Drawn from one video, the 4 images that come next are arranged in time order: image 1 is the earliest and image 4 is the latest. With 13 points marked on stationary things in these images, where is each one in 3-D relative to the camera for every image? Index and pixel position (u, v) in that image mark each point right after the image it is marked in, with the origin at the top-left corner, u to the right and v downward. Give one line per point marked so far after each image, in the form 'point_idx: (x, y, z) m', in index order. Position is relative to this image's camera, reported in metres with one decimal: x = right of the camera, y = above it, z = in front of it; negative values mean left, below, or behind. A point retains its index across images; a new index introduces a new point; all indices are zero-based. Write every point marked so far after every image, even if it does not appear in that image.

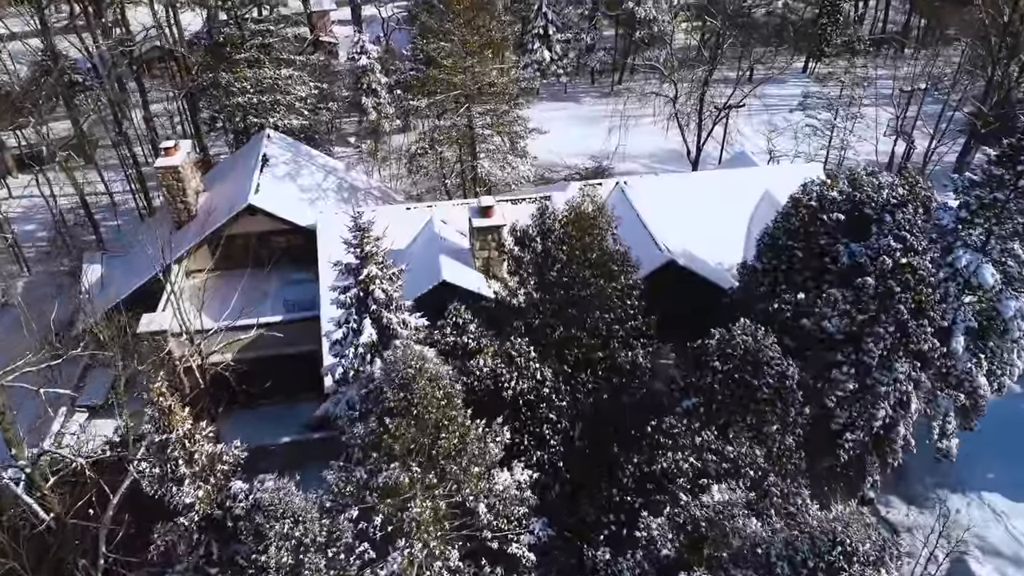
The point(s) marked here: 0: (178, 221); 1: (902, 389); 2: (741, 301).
0: (-8.9, +1.8, +19.7) m
1: (+7.3, -1.9, +13.8) m
2: (+4.8, -0.3, +15.6) m
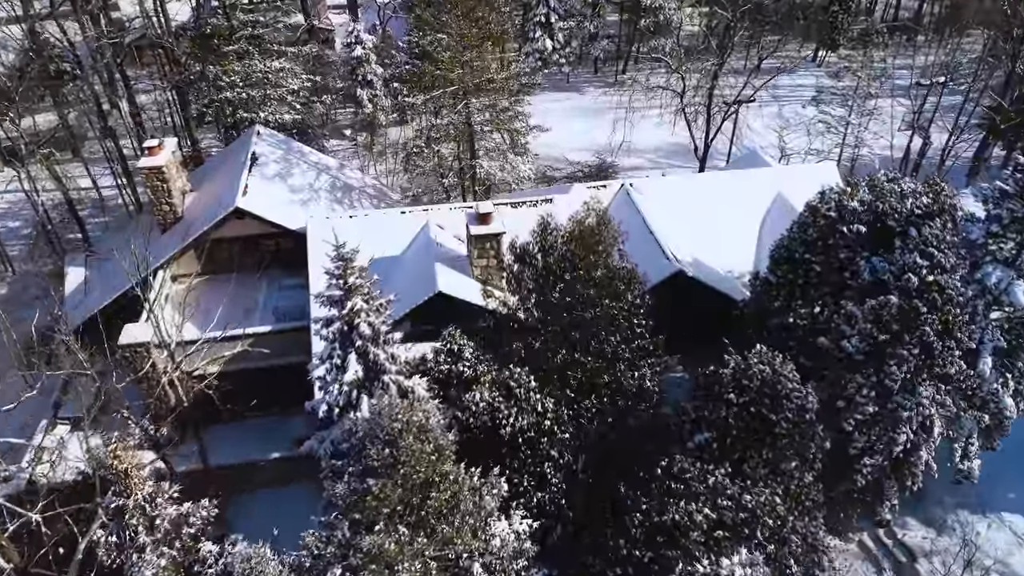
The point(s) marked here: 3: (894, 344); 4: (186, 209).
0: (-8.9, +1.7, +18.9) m
1: (+7.3, -2.2, +13.0) m
2: (+4.8, -0.6, +14.7) m
3: (+6.6, -1.0, +12.7) m
4: (-8.5, +2.0, +19.1) m
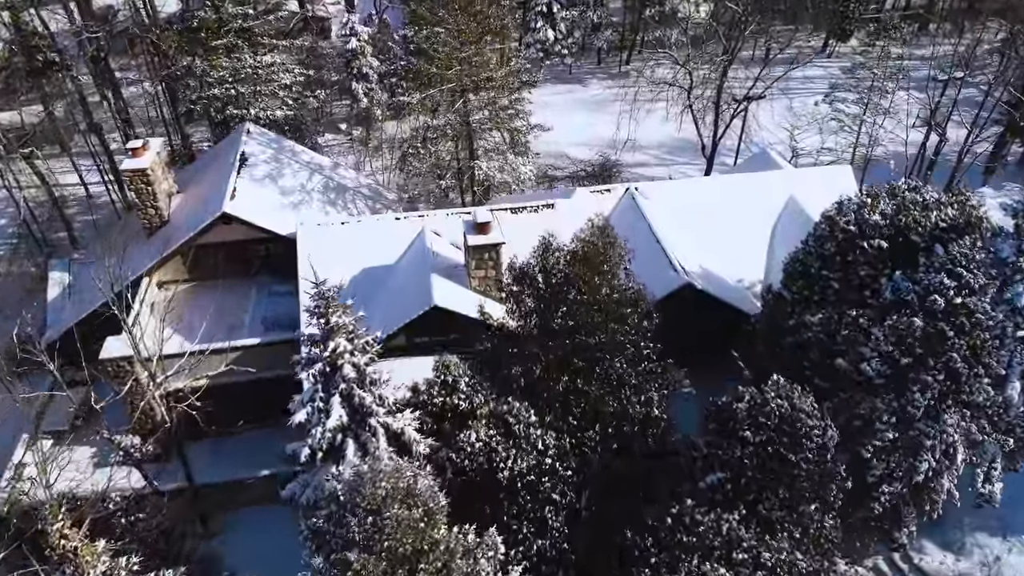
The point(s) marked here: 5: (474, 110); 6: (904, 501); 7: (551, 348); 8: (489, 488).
0: (-8.9, +1.5, +18.1) m
1: (+7.3, -2.6, +12.3) m
2: (+4.8, -0.8, +14.0) m
3: (+6.5, -1.3, +11.9) m
4: (-8.5, +1.9, +18.3) m
5: (-1.0, +4.6, +19.4) m
6: (+7.0, -3.8, +13.1) m
7: (+0.6, -0.9, +10.5) m
8: (-0.3, -2.6, +10.5) m
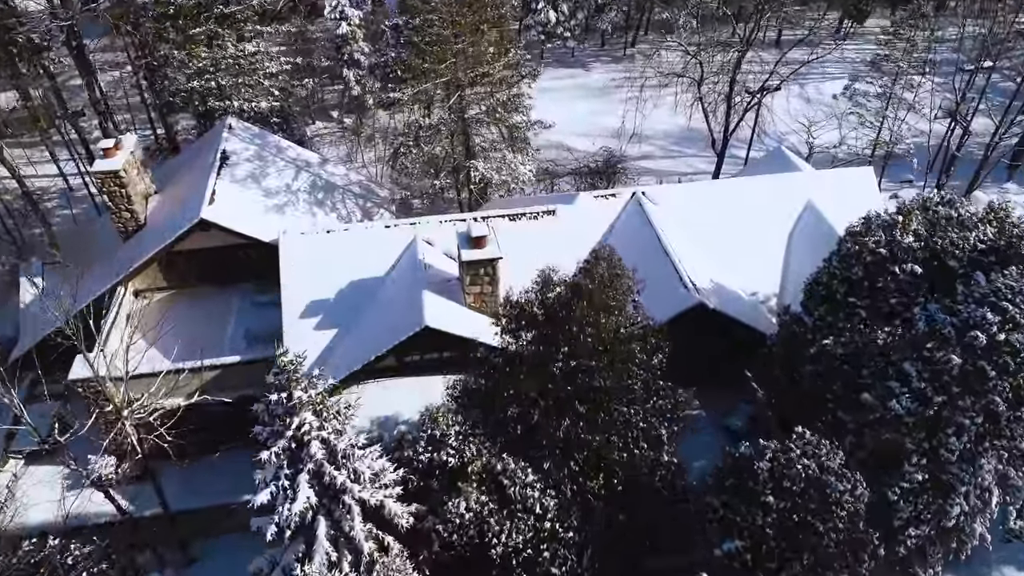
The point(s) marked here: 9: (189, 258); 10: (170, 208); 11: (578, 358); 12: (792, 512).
0: (-9.0, +1.2, +16.9) m
1: (+7.2, -3.0, +11.3) m
2: (+4.7, -1.2, +12.9) m
3: (+6.5, -1.8, +10.8) m
4: (-8.5, +1.6, +17.2) m
5: (-1.0, +4.4, +18.1) m
6: (+7.0, -4.2, +12.1) m
7: (+0.5, -1.4, +9.4) m
8: (-0.4, -3.2, +9.5) m
9: (-7.2, +0.5, +16.5) m
10: (-7.9, +1.7, +16.9) m
11: (+0.8, -0.9, +9.2) m
12: (+3.3, -2.6, +8.7) m
